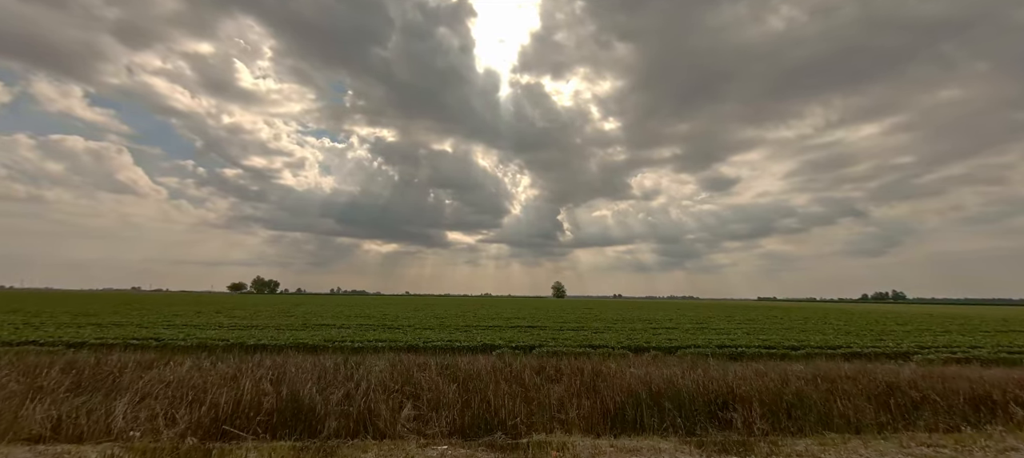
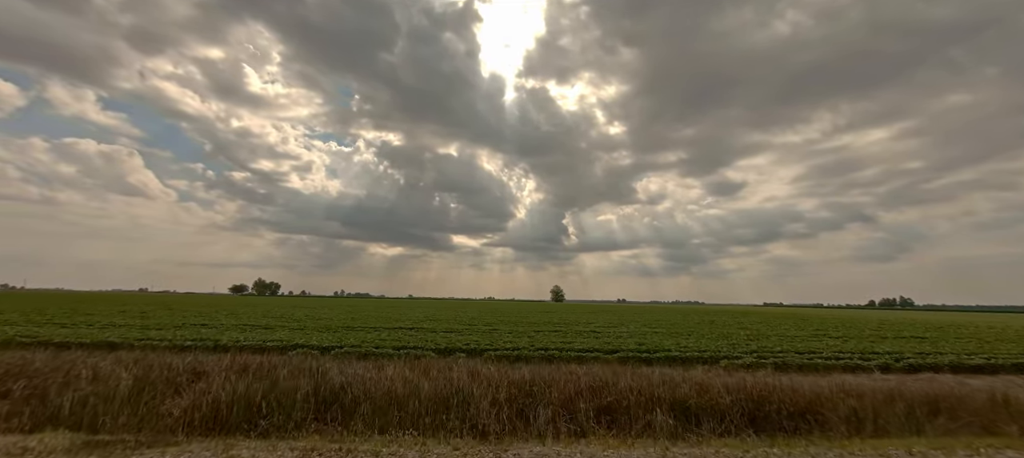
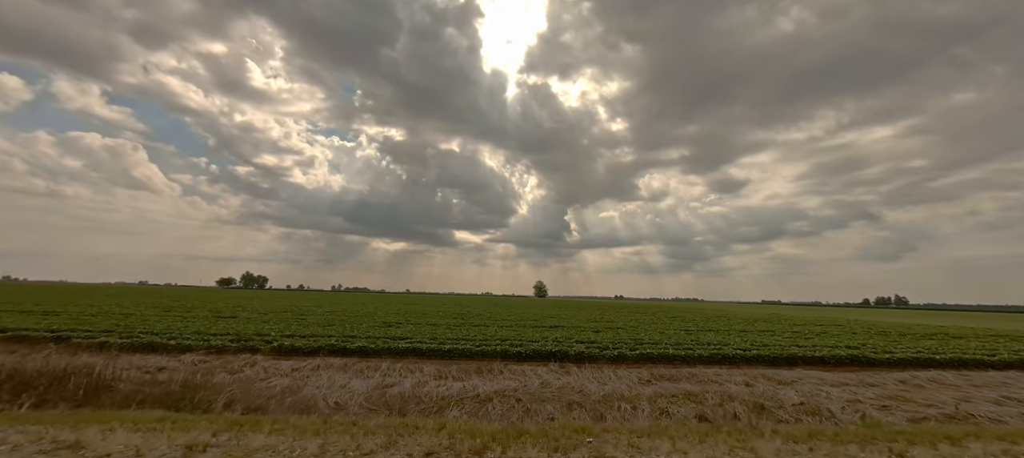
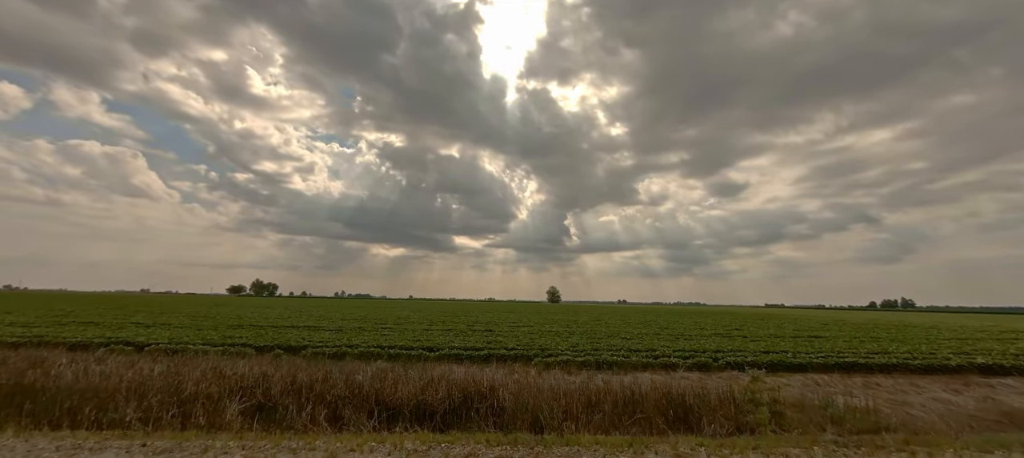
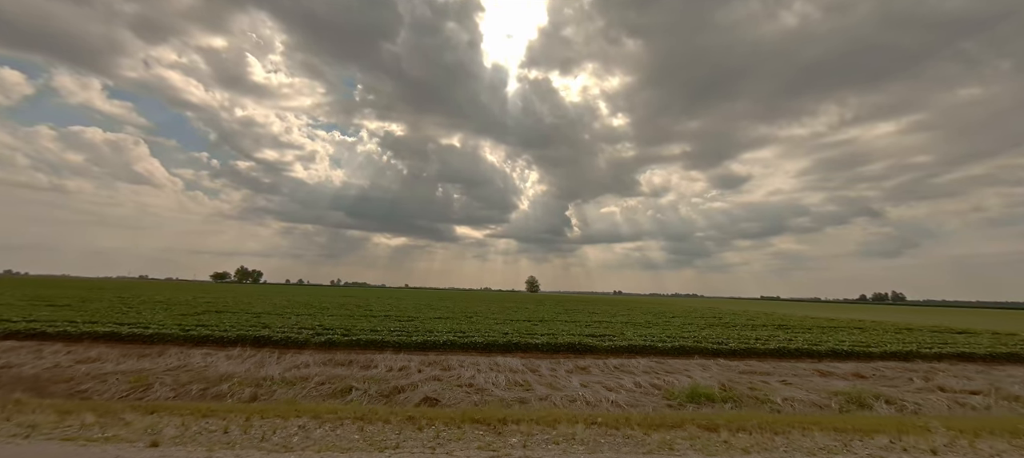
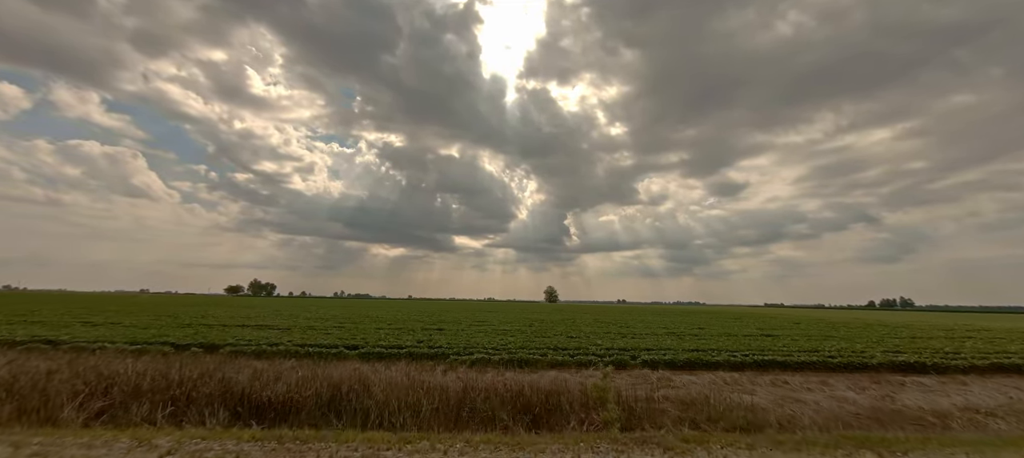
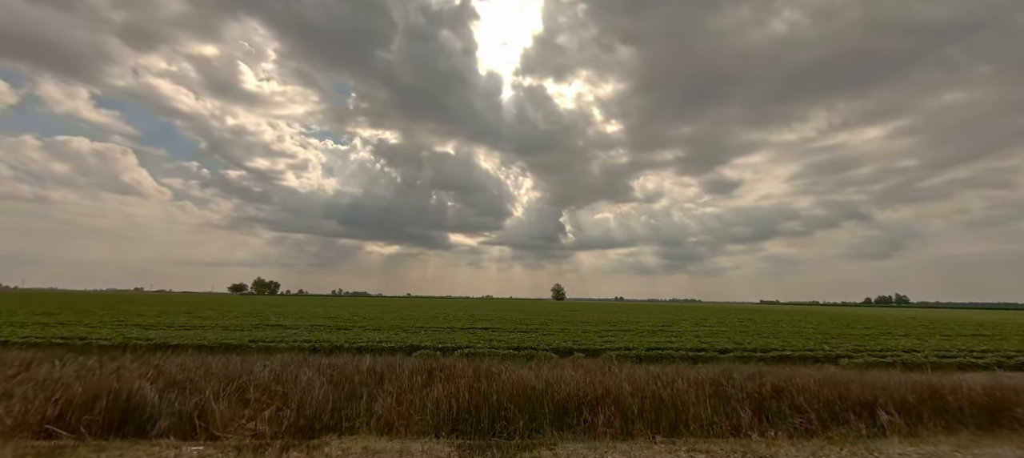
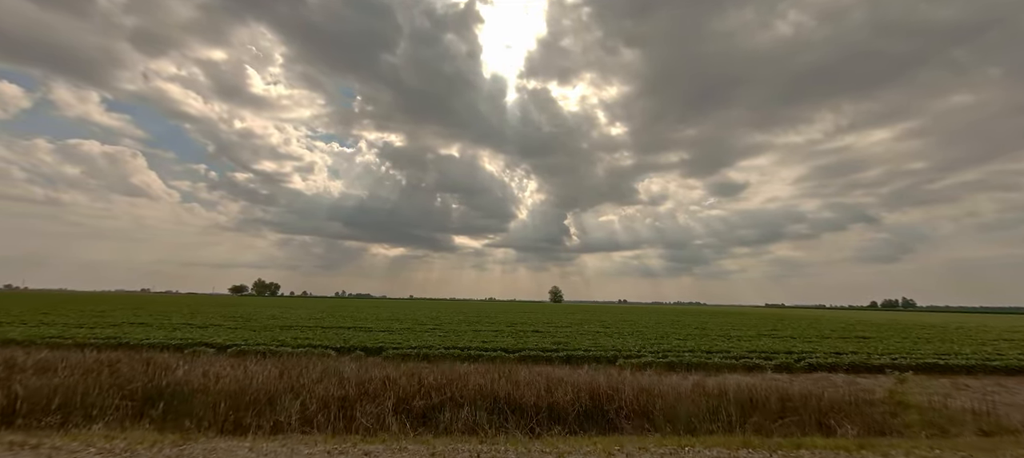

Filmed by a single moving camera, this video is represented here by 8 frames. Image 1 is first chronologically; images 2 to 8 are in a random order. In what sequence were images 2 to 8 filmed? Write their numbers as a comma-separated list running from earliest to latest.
7, 2, 8, 4, 6, 3, 5
